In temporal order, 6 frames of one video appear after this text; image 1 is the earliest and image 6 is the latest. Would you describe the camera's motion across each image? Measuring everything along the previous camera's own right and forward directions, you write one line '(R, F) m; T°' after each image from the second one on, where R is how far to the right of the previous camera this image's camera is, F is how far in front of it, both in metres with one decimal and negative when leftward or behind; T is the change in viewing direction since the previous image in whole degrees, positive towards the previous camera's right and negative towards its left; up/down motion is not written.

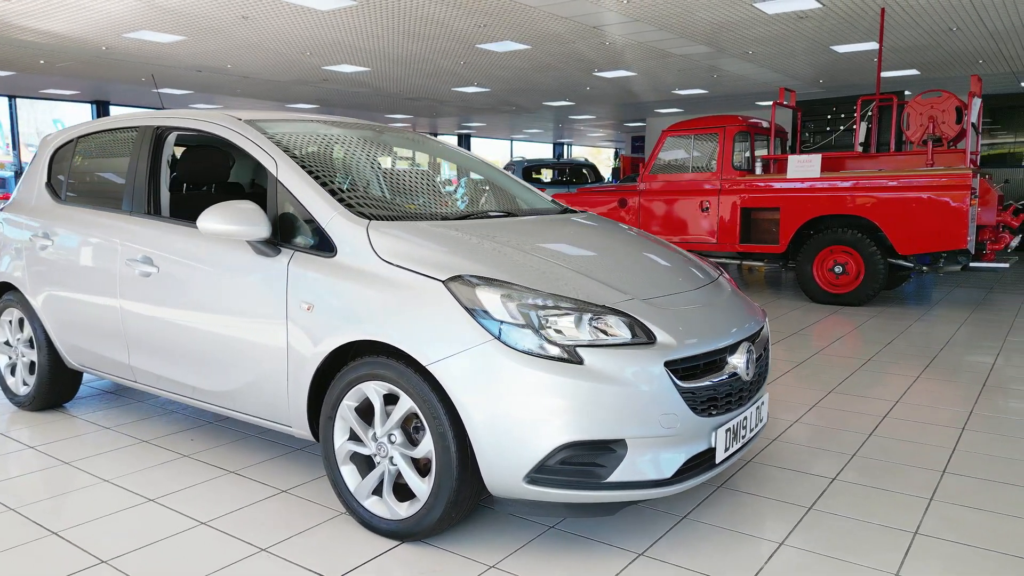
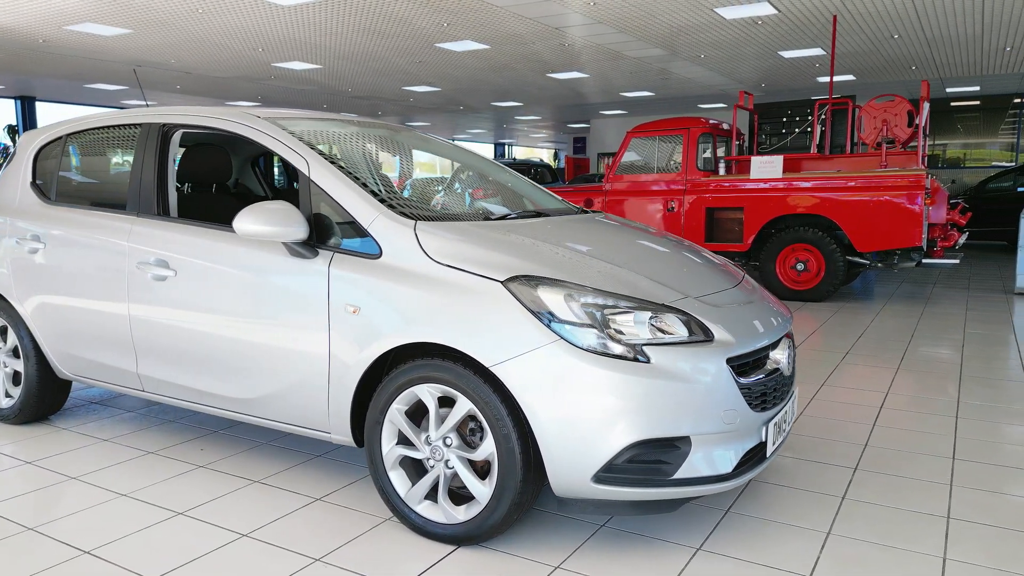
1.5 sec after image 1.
(-0.4, 0.0) m; +5°
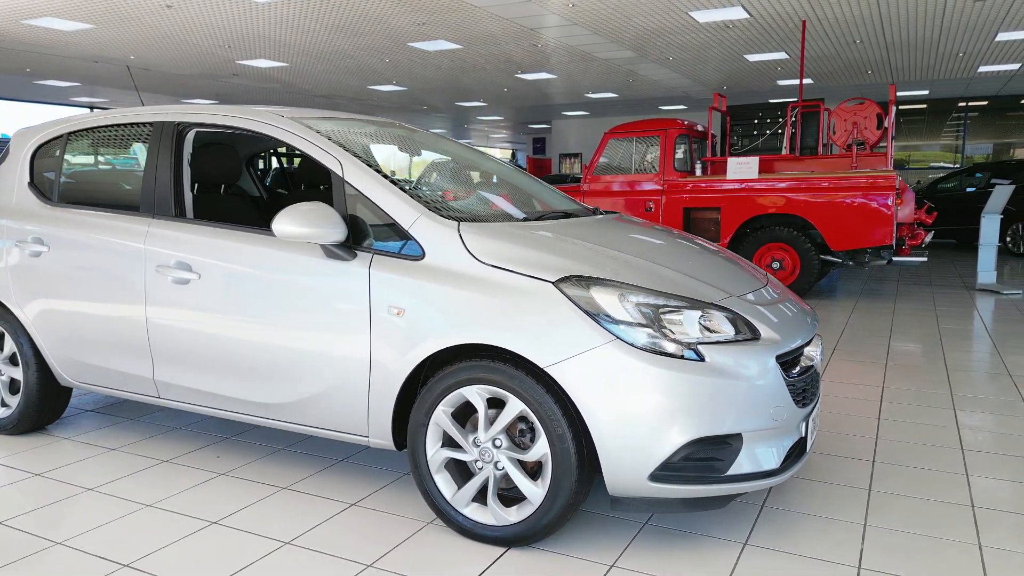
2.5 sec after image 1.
(-0.3, 0.0) m; +4°
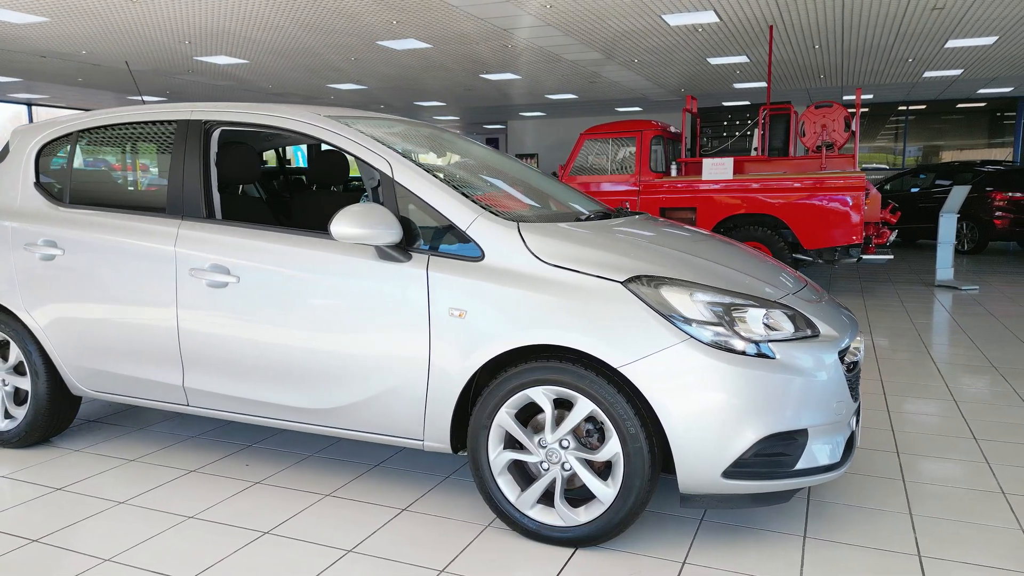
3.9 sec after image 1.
(-0.4, 0.0) m; +4°
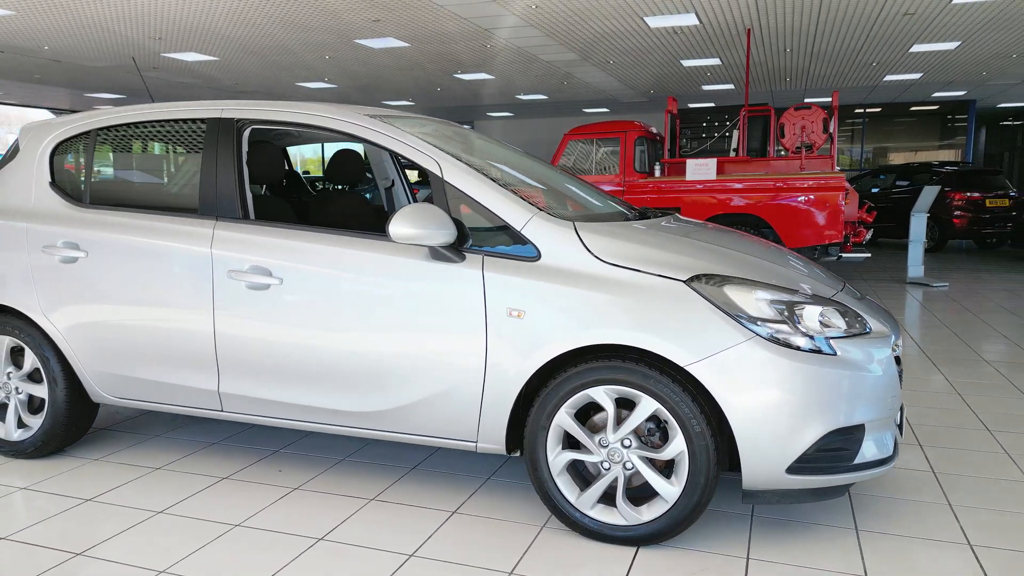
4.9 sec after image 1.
(-0.3, 0.0) m; +3°
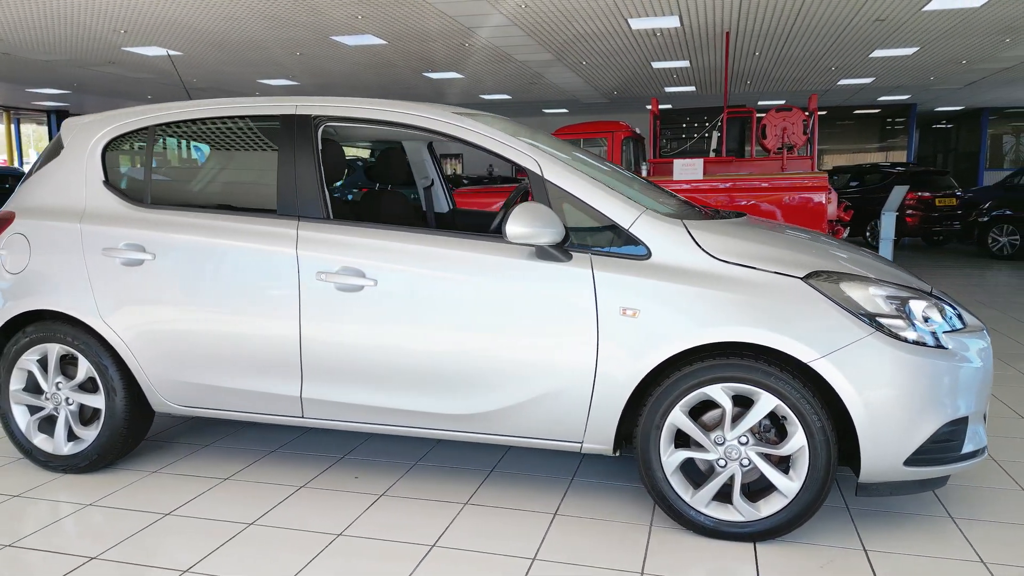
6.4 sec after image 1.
(-0.5, 0.0) m; +4°
